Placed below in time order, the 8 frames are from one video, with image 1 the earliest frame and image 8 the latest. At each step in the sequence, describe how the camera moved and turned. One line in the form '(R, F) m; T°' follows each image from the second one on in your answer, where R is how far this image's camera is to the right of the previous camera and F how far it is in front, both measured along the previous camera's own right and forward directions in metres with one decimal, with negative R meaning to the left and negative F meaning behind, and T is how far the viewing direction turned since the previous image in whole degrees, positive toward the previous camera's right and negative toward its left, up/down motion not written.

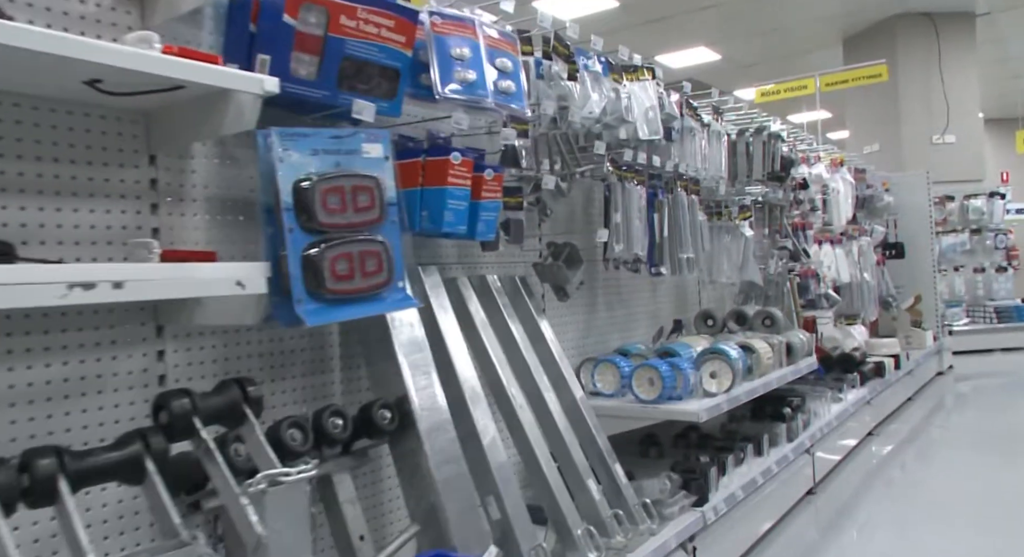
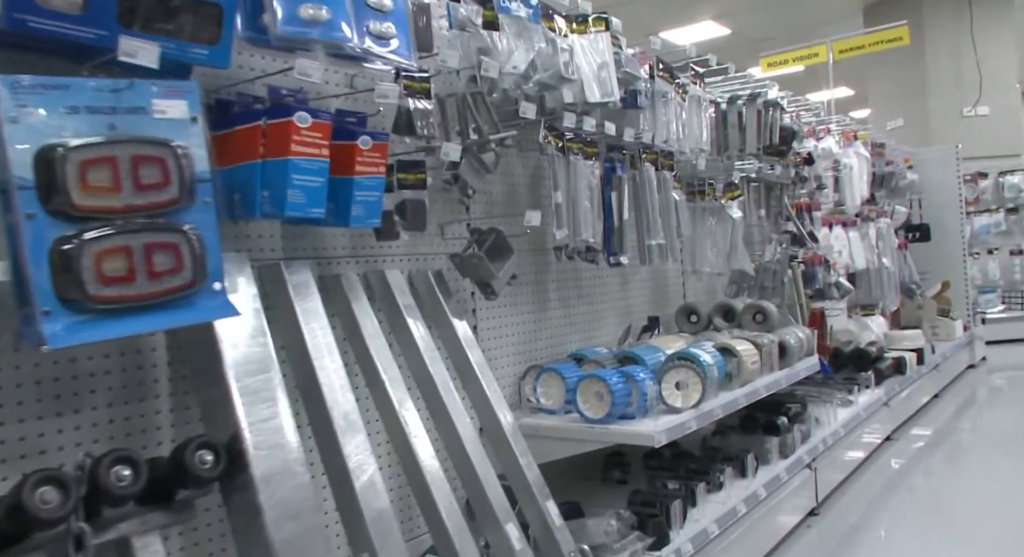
(+0.2, +0.4) m; -2°
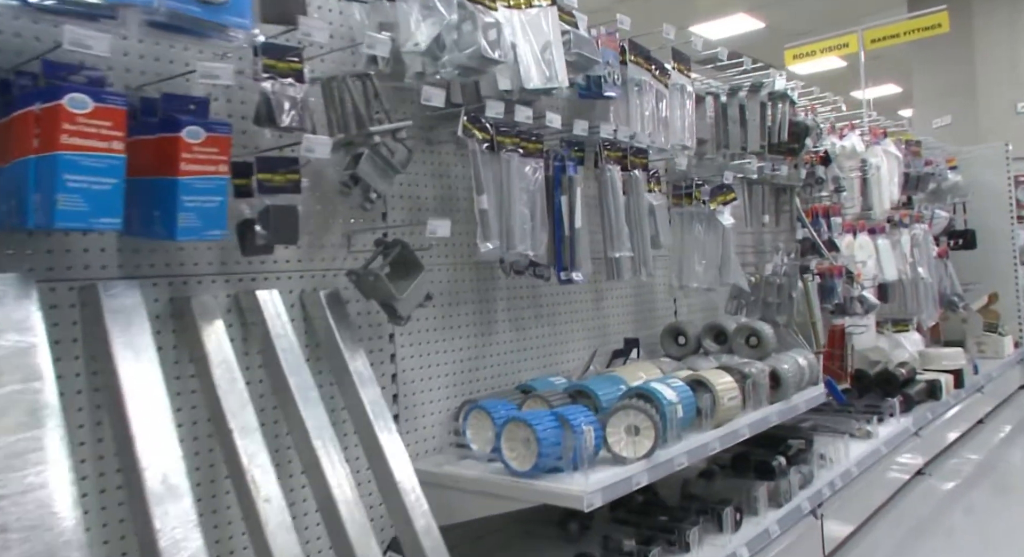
(+0.2, +0.3) m; -3°
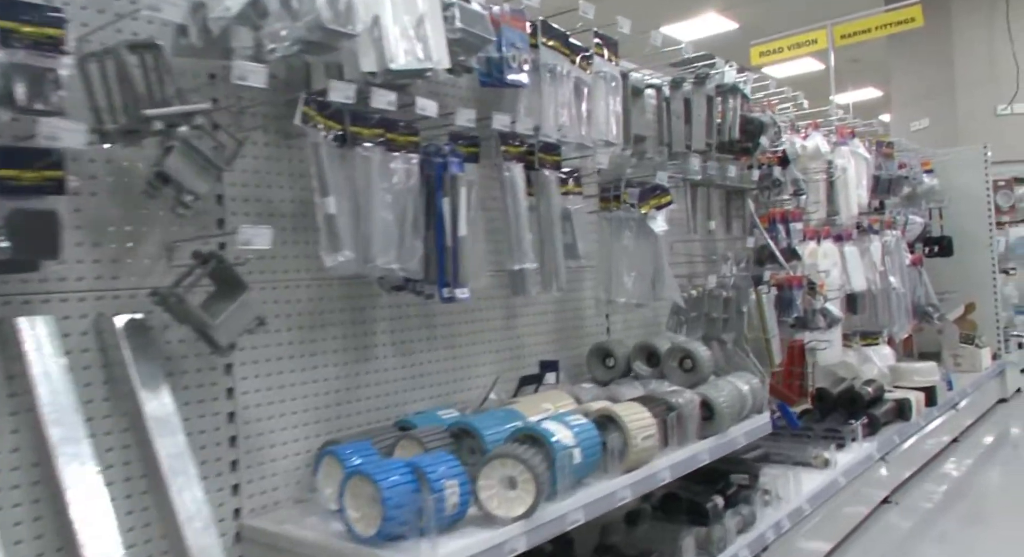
(+0.2, +0.3) m; +1°
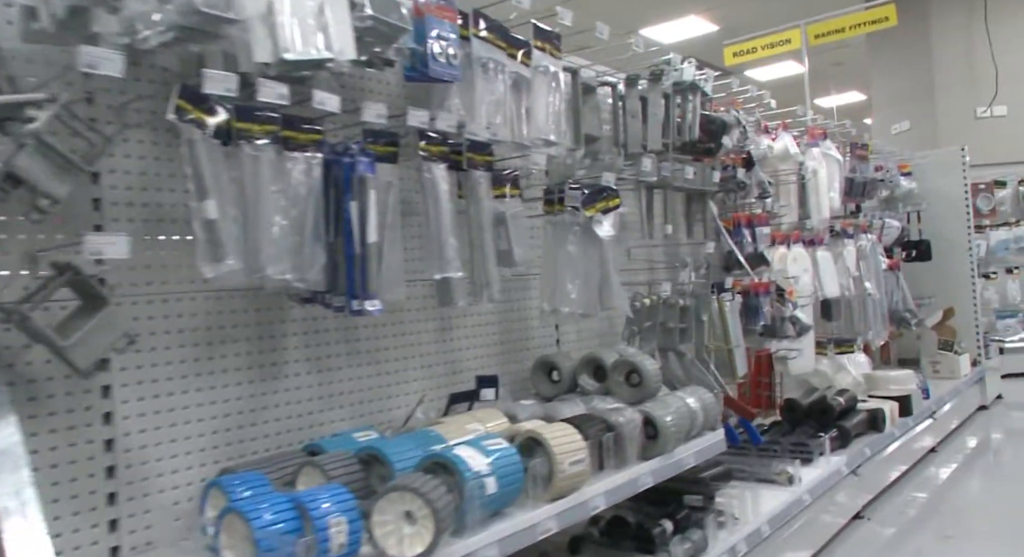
(+0.1, +0.1) m; +1°
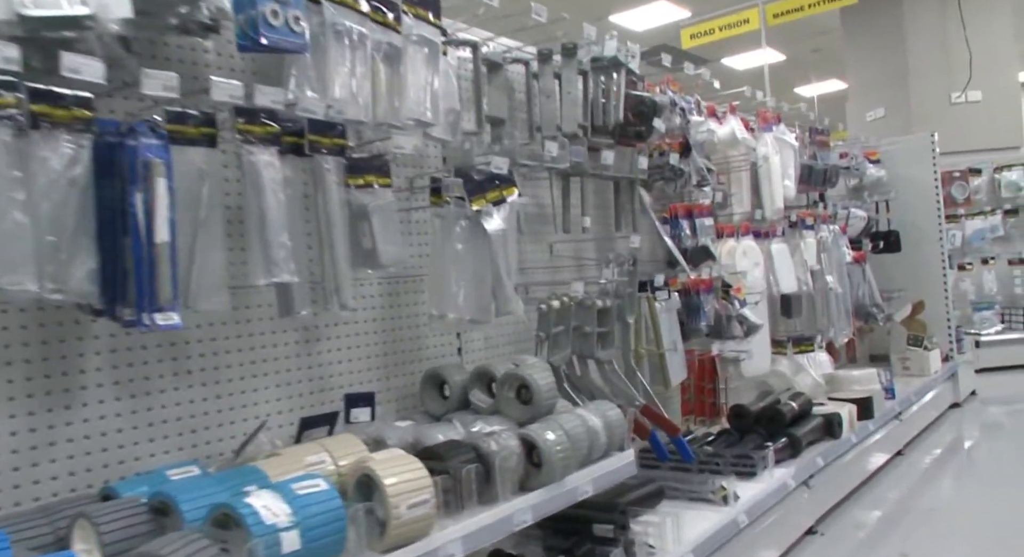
(+0.2, +0.2) m; +1°
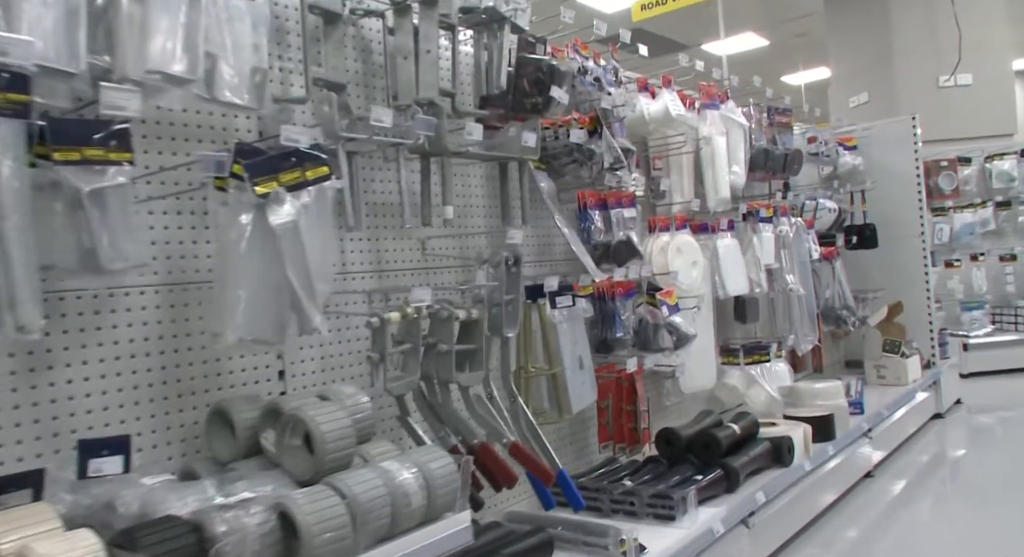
(+0.3, +0.4) m; 0°
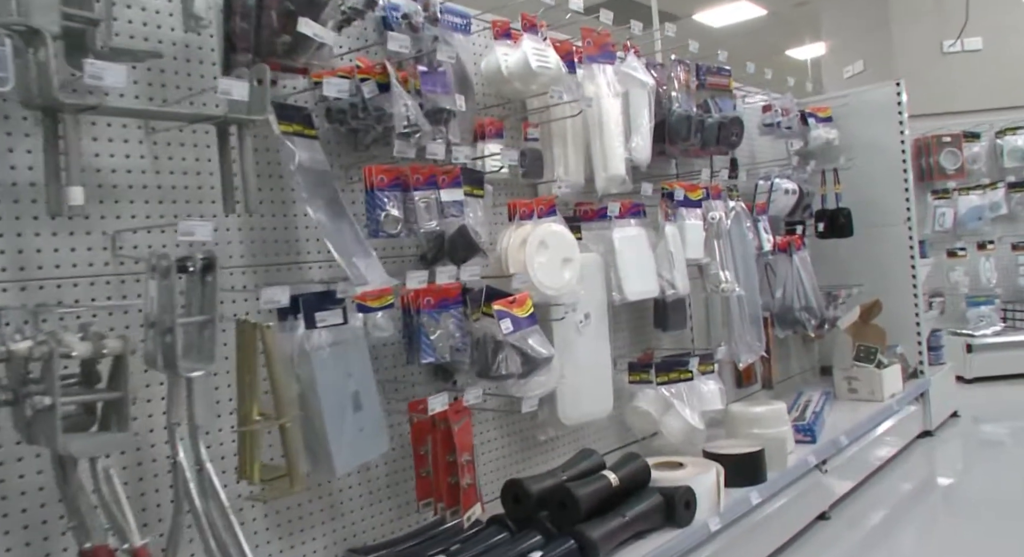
(+0.5, +0.6) m; -2°
